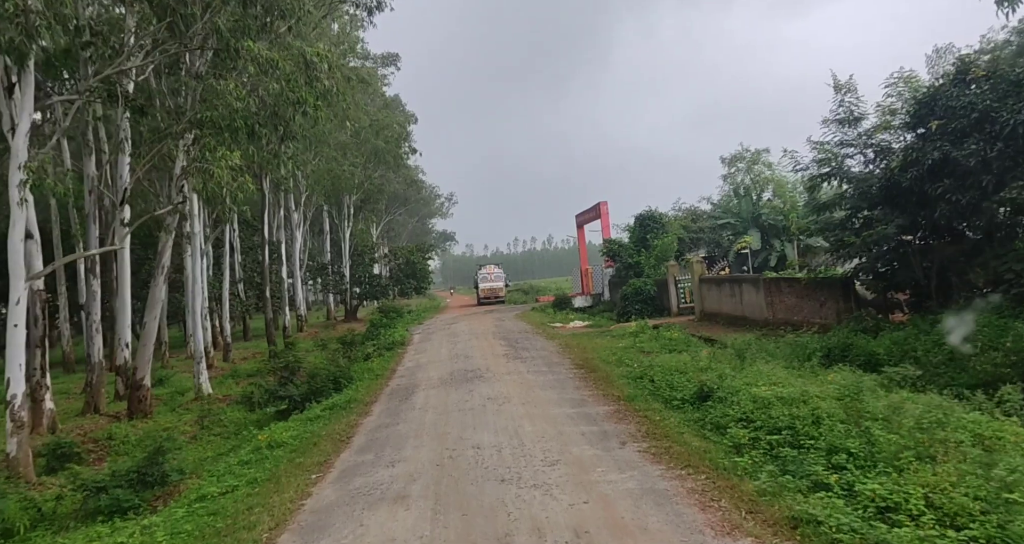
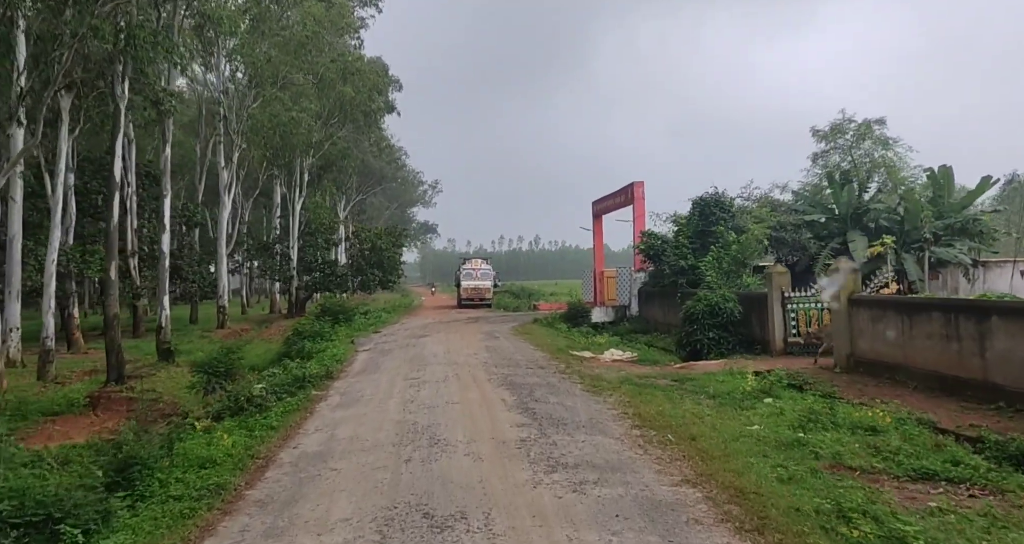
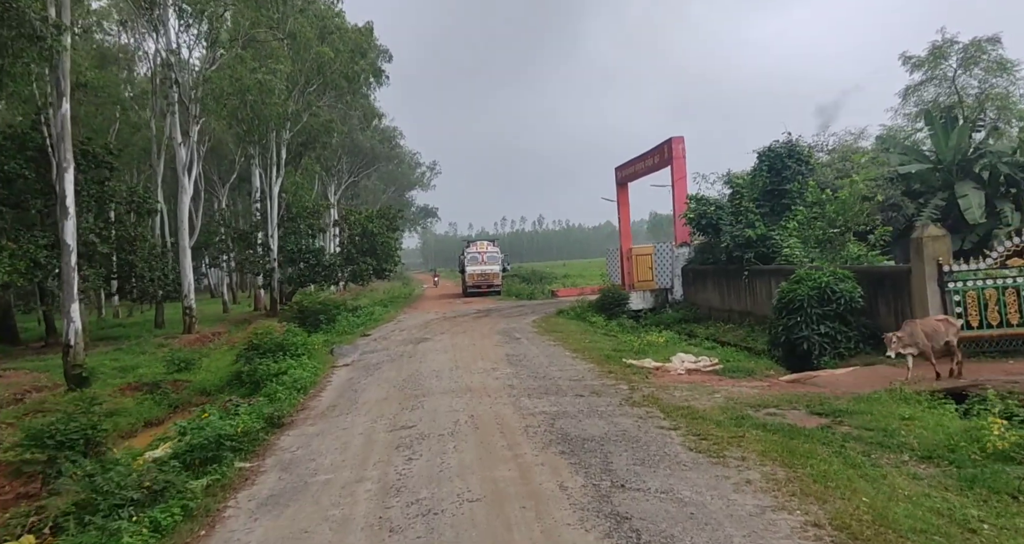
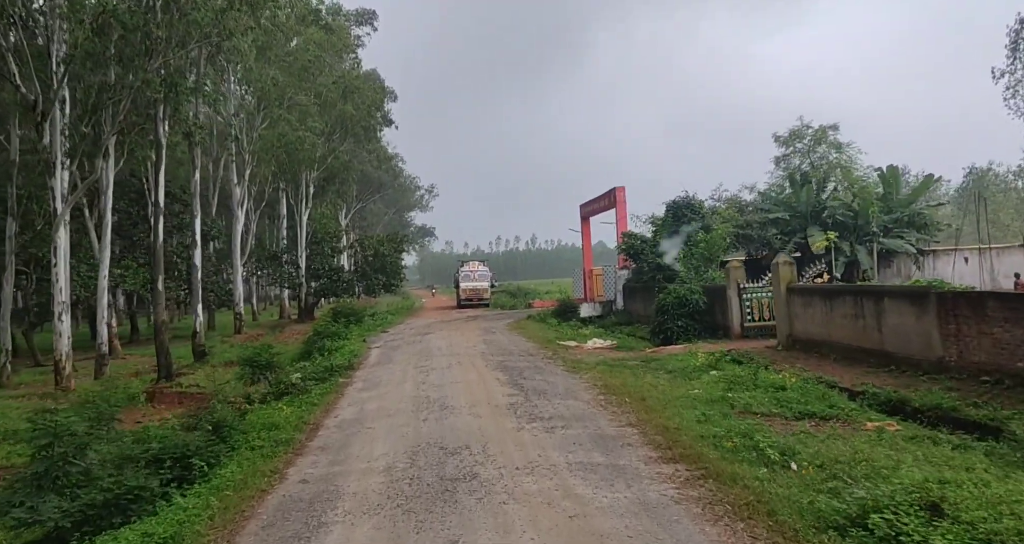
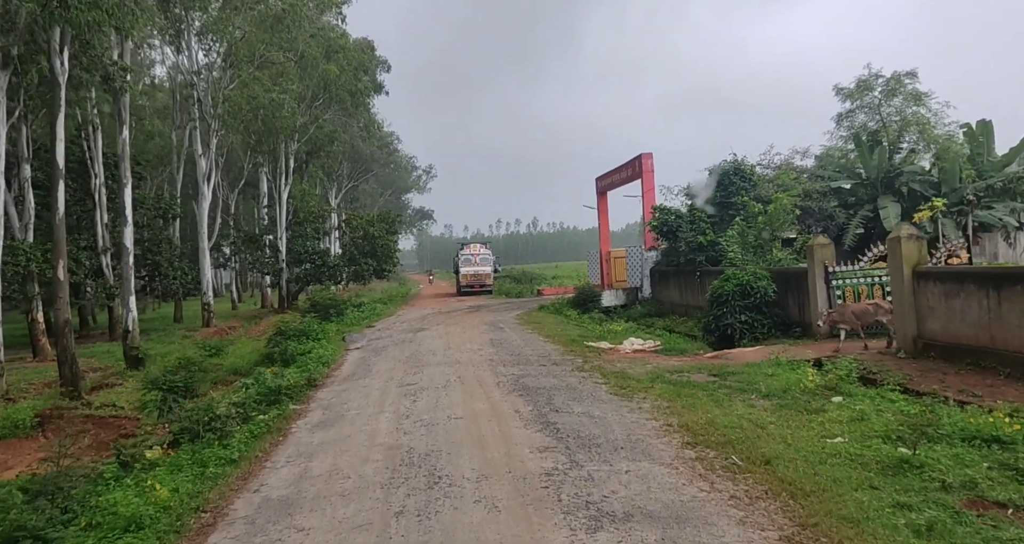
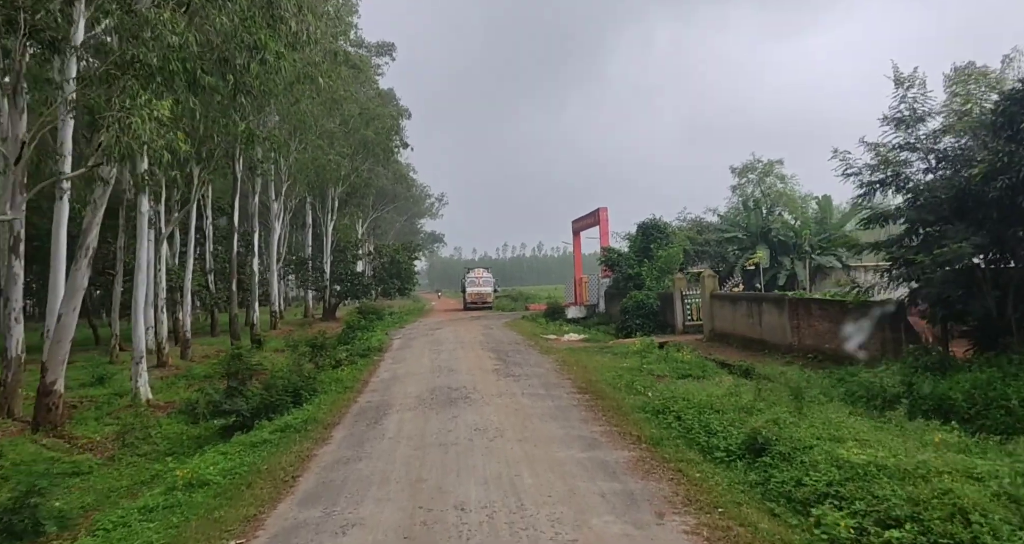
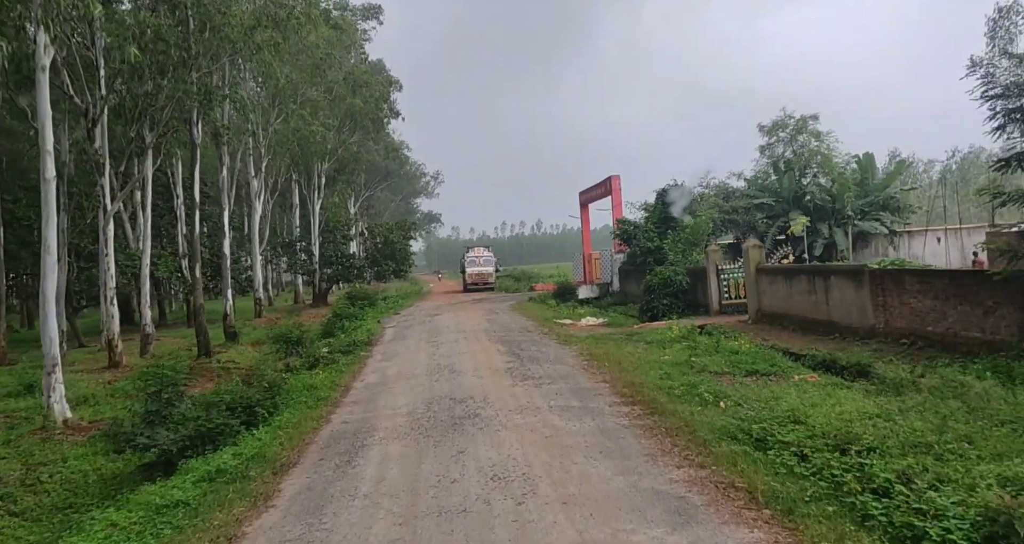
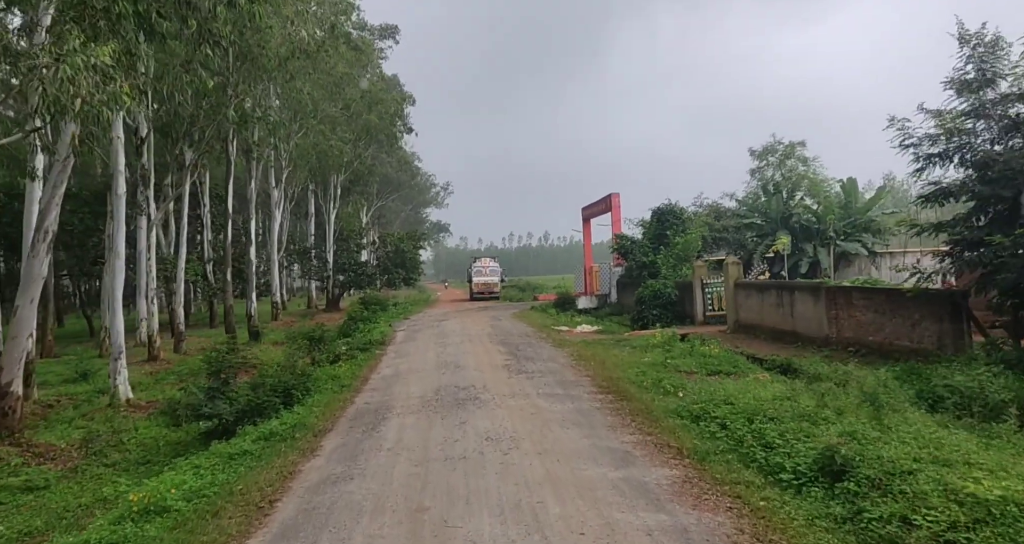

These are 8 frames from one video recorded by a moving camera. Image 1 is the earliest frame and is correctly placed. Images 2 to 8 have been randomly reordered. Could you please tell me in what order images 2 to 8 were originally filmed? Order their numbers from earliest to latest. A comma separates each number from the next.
6, 8, 7, 4, 2, 5, 3
